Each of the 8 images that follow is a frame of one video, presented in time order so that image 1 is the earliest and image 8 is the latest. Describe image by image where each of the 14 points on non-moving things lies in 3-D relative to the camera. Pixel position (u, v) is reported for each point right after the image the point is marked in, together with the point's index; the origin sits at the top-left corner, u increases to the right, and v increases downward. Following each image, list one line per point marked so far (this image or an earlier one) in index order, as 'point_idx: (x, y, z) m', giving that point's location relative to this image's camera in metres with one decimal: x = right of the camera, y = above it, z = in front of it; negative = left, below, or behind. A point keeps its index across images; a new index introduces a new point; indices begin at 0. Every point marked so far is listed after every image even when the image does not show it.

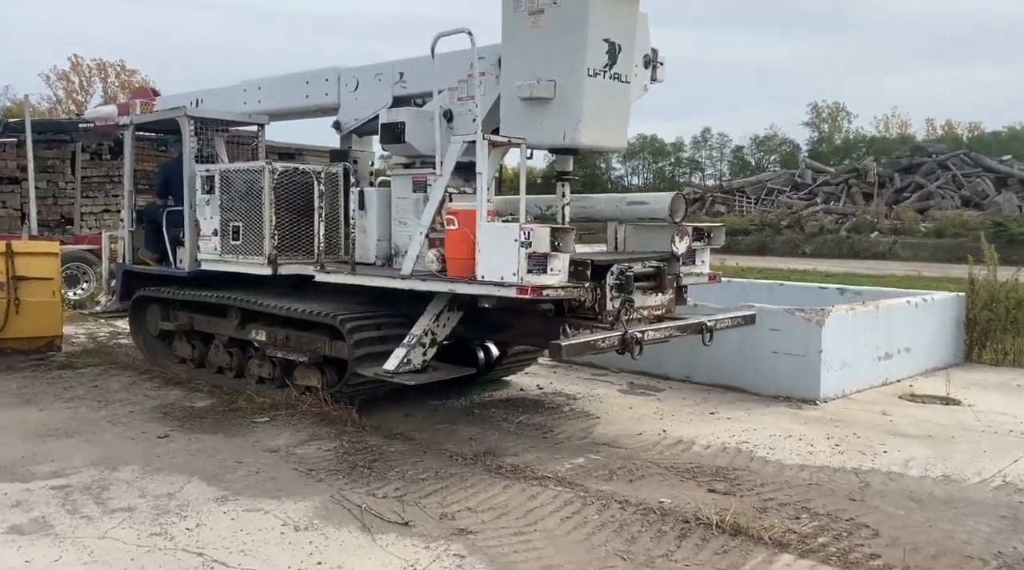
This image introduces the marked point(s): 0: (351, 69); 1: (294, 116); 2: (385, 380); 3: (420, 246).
0: (-1.3, +1.8, +7.3) m
1: (-1.9, +1.5, +8.0) m
2: (-0.8, -0.6, +5.4) m
3: (-0.6, +0.2, +5.5) m
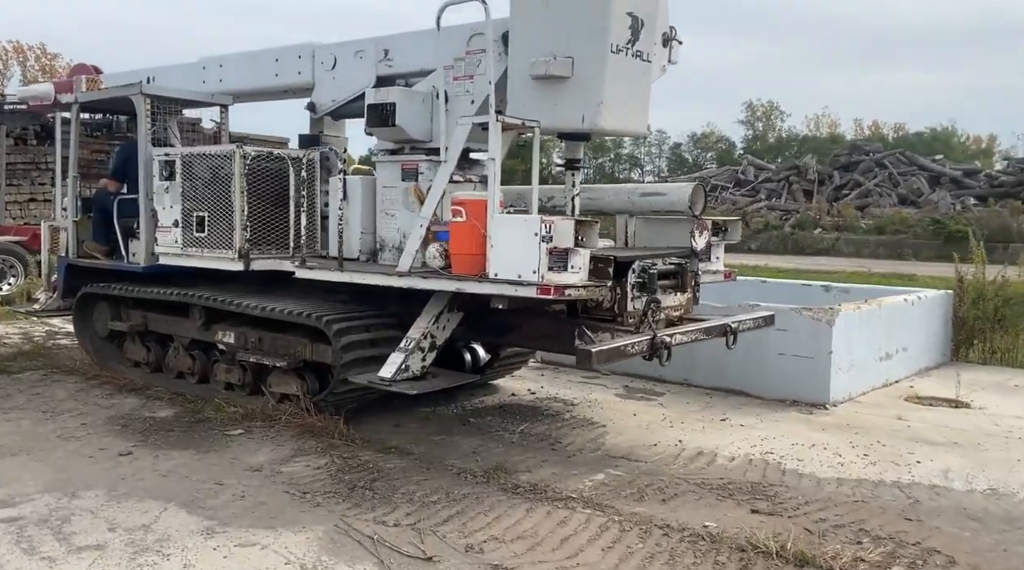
0: (-1.4, +1.8, +6.7) m
1: (-2.0, +1.6, +7.4) m
2: (-0.7, -0.6, +4.9) m
3: (-0.5, +0.2, +4.9) m
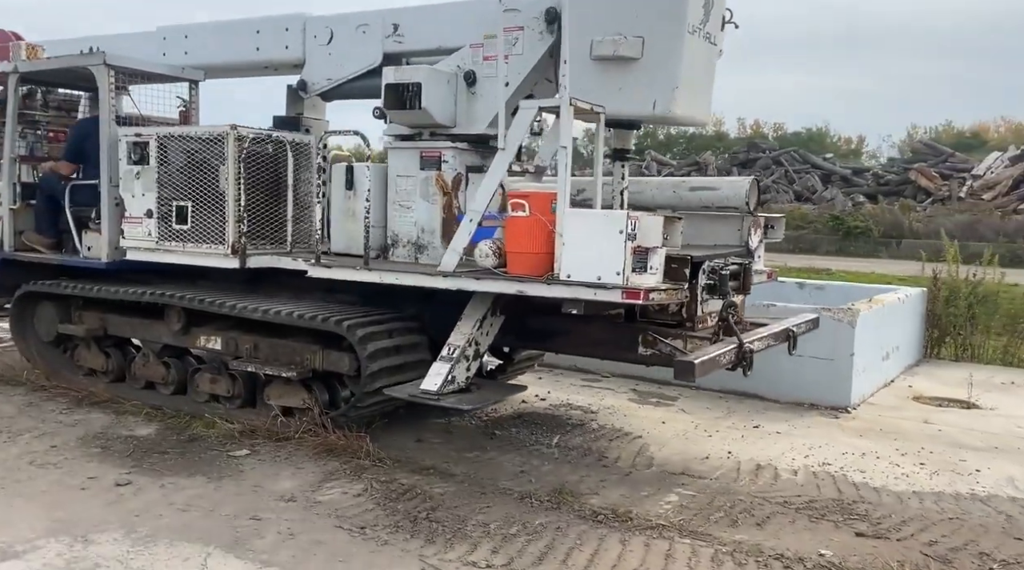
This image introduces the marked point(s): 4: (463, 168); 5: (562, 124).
0: (-1.3, +1.8, +6.0) m
1: (-2.0, +1.6, +6.6) m
2: (-0.4, -0.6, +4.4) m
3: (-0.2, +0.2, +4.4) m
4: (-0.3, +0.7, +5.3) m
5: (+0.2, +0.7, +4.0) m
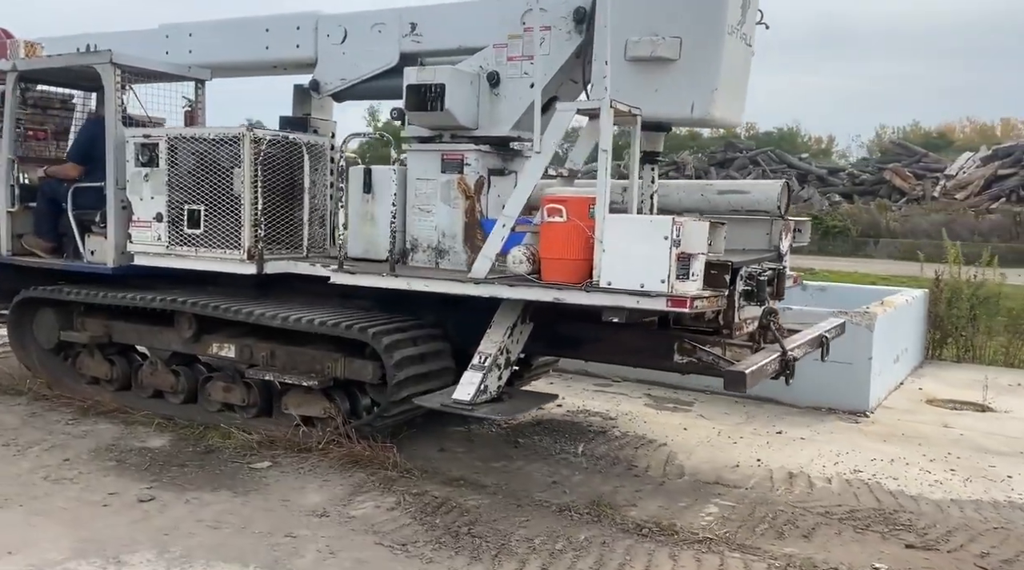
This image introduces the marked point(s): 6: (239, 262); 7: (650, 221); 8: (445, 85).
0: (-1.2, +1.8, +5.9) m
1: (-1.9, +1.5, +6.5) m
2: (-0.2, -0.6, +4.2) m
3: (0.0, +0.2, +4.3) m
4: (-0.2, +0.7, +5.2) m
5: (+0.4, +0.7, +3.9) m
6: (-1.6, +0.1, +5.2) m
7: (+0.6, +0.3, +3.8) m
8: (-0.4, +1.1, +5.0) m
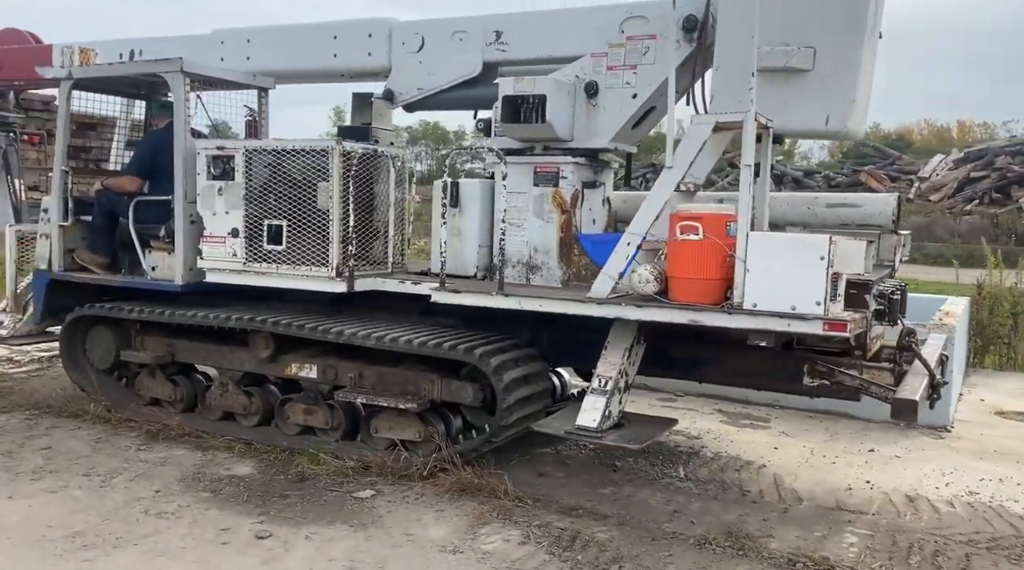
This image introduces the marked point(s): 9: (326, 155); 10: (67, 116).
0: (-0.7, +1.7, +5.7) m
1: (-1.4, +1.4, +6.2) m
2: (+0.3, -0.7, +4.0) m
3: (+0.5, +0.1, +4.1) m
4: (+0.4, +0.6, +5.0) m
5: (+1.0, +0.6, +3.7) m
6: (-1.0, 0.0, +5.0) m
7: (+1.2, +0.2, +3.6) m
8: (+0.2, +1.0, +4.8) m
9: (-1.0, +0.7, +5.0) m
10: (-3.0, +1.2, +6.1) m
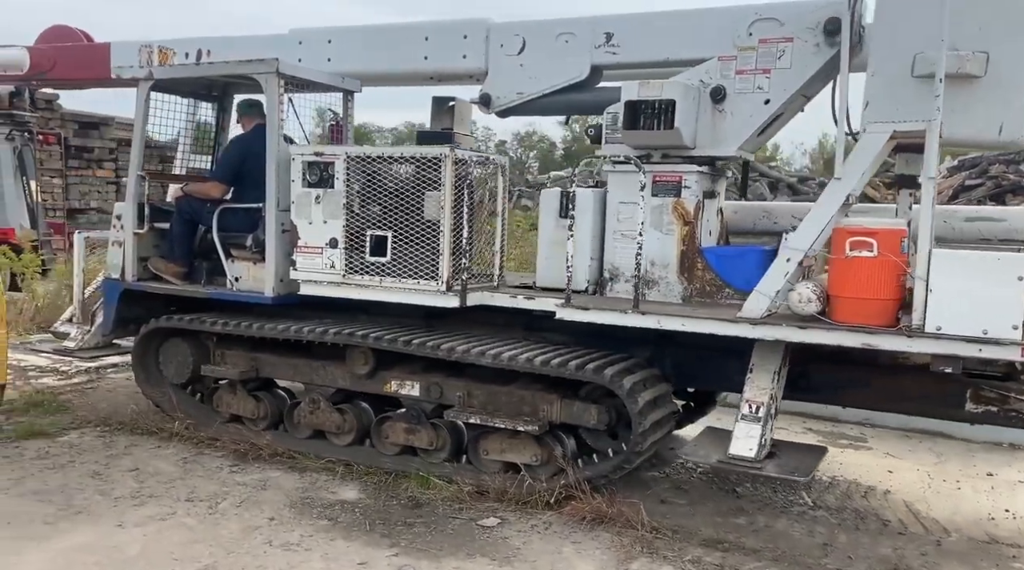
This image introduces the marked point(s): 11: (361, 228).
0: (0.0, +1.6, +5.4) m
1: (-0.8, +1.4, +6.0) m
2: (+1.0, -0.8, +3.8) m
3: (+1.2, 0.0, +3.9) m
4: (+1.0, +0.5, +4.8) m
5: (+1.6, +0.5, +3.5) m
6: (-0.4, 0.0, +4.7) m
7: (+1.8, +0.1, +3.4) m
8: (+0.8, +1.0, +4.6) m
9: (-0.4, +0.7, +4.7) m
10: (-2.4, +1.1, +5.8) m
11: (-0.9, +0.3, +5.0) m
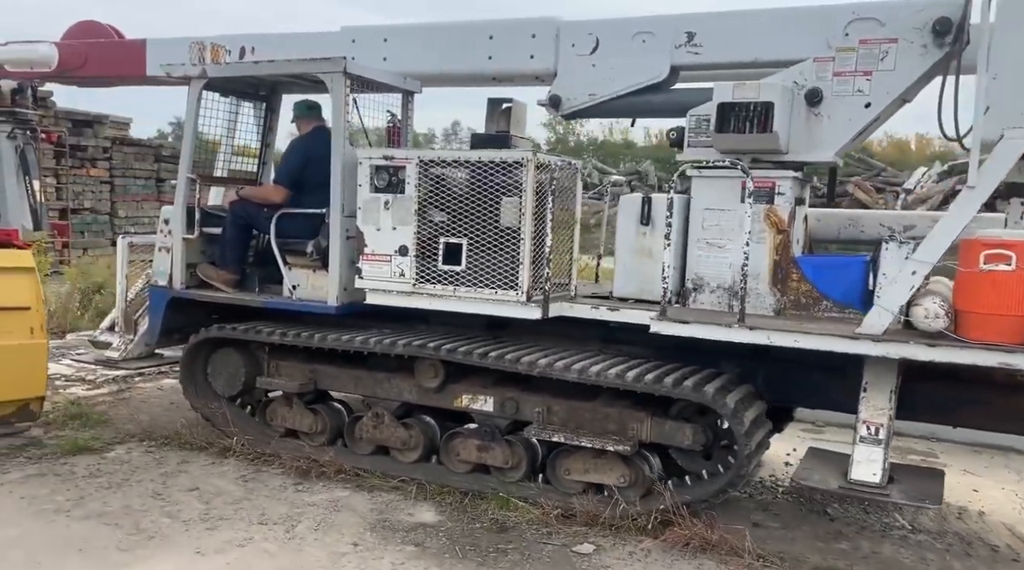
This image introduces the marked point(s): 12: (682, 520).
0: (+0.4, +1.5, +5.2) m
1: (-0.3, +1.3, +5.7) m
2: (+1.4, -0.9, +3.6) m
3: (+1.6, 0.0, +3.6) m
4: (+1.5, +0.4, +4.6) m
5: (+2.1, +0.5, +3.3) m
6: (0.0, -0.1, +4.5) m
7: (+2.3, 0.0, +3.2) m
8: (+1.3, +0.9, +4.4) m
9: (0.0, +0.6, +4.5) m
10: (-2.0, +1.0, +5.5) m
11: (-0.4, +0.3, +4.7) m
12: (+0.8, -1.1, +4.1) m
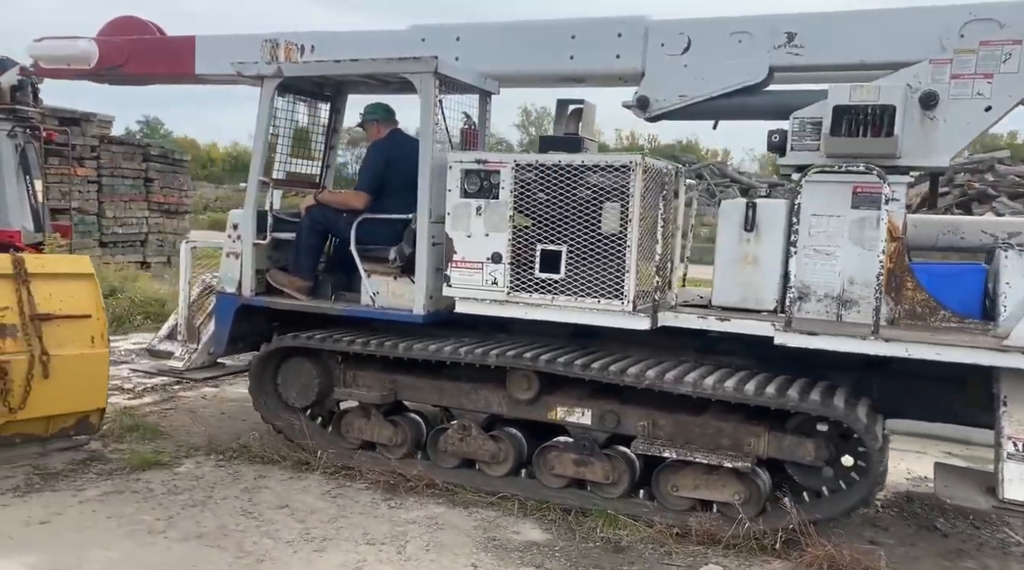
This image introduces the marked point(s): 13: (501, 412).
0: (+0.9, +1.5, +5.1) m
1: (+0.2, +1.3, +5.6) m
2: (+2.0, -0.9, +3.4) m
3: (+2.2, -0.1, +3.5) m
4: (+2.0, +0.4, +4.4) m
5: (+2.6, +0.4, +3.2) m
6: (+0.6, -0.1, +4.3) m
7: (+2.8, 0.0, +3.1) m
8: (+1.8, +0.8, +4.2) m
9: (+0.6, +0.6, +4.3) m
10: (-1.5, +1.0, +5.3) m
11: (+0.1, +0.2, +4.5) m
12: (+1.3, -1.1, +3.9) m
13: (0.0, -0.7, +4.8) m
